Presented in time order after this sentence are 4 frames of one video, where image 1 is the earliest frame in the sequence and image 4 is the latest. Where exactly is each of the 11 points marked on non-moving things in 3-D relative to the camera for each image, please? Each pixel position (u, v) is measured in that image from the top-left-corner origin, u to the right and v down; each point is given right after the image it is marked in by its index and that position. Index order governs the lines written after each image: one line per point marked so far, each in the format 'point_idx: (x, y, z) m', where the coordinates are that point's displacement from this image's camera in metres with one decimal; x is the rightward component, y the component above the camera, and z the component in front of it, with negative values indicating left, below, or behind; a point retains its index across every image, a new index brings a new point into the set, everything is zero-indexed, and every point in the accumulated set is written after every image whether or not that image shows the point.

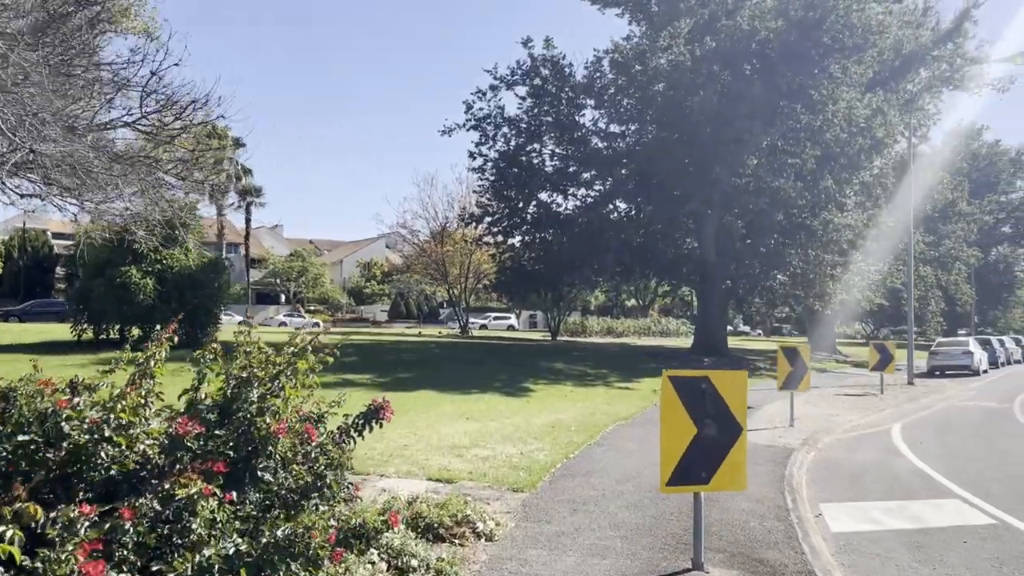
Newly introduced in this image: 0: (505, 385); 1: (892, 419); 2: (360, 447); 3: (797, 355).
0: (-0.2, -2.3, +19.8) m
1: (+8.5, -2.9, +18.8) m
2: (-1.9, -2.0, +10.5) m
3: (+5.4, -1.3, +15.9) m
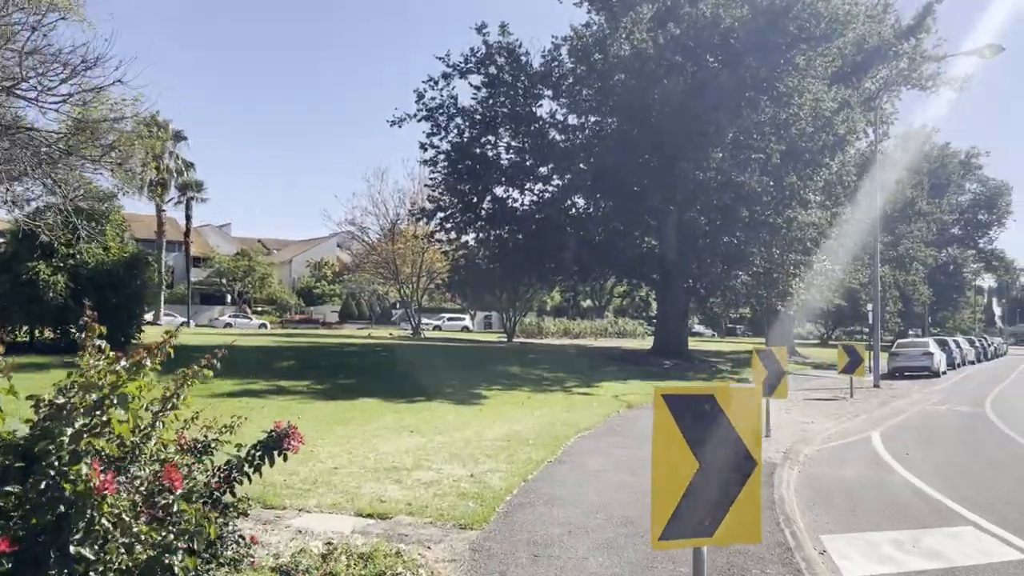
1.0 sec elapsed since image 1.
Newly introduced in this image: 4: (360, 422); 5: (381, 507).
0: (-1.2, -2.3, +18.3) m
1: (+7.5, -2.9, +17.6) m
2: (-2.4, -2.0, +8.8) m
3: (+4.6, -1.3, +14.6) m
4: (-2.4, -2.1, +13.4) m
5: (-1.2, -2.0, +7.8) m
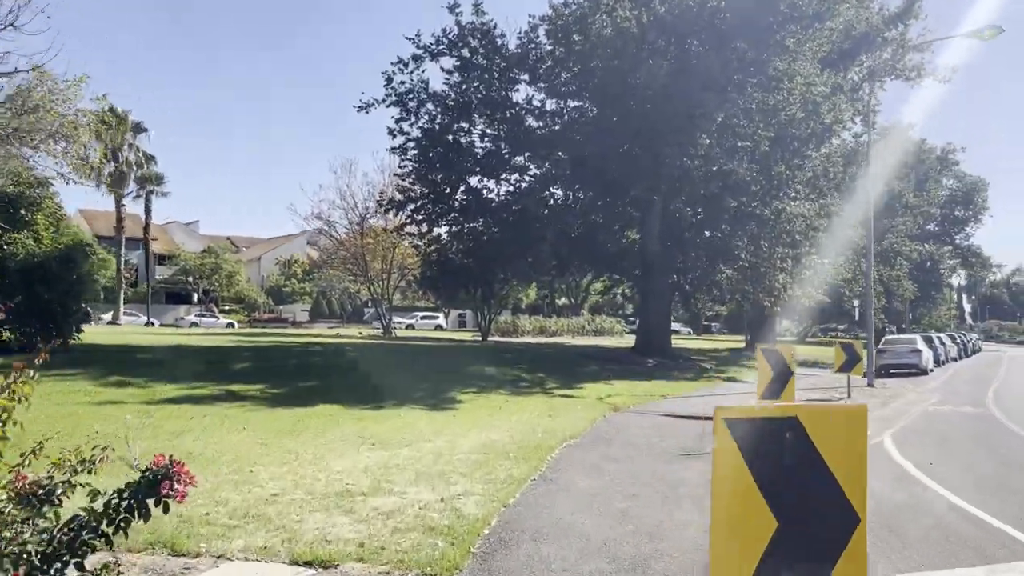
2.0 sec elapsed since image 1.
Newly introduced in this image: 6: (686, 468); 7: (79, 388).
0: (-1.7, -2.1, +16.6) m
1: (+7.0, -2.7, +16.3) m
2: (-2.6, -1.8, +7.1) m
3: (+4.2, -1.1, +13.1) m
4: (-2.7, -2.0, +11.7) m
5: (-1.4, -1.9, +6.2) m
6: (+2.2, -2.3, +10.9) m
7: (-7.4, -1.7, +14.3) m
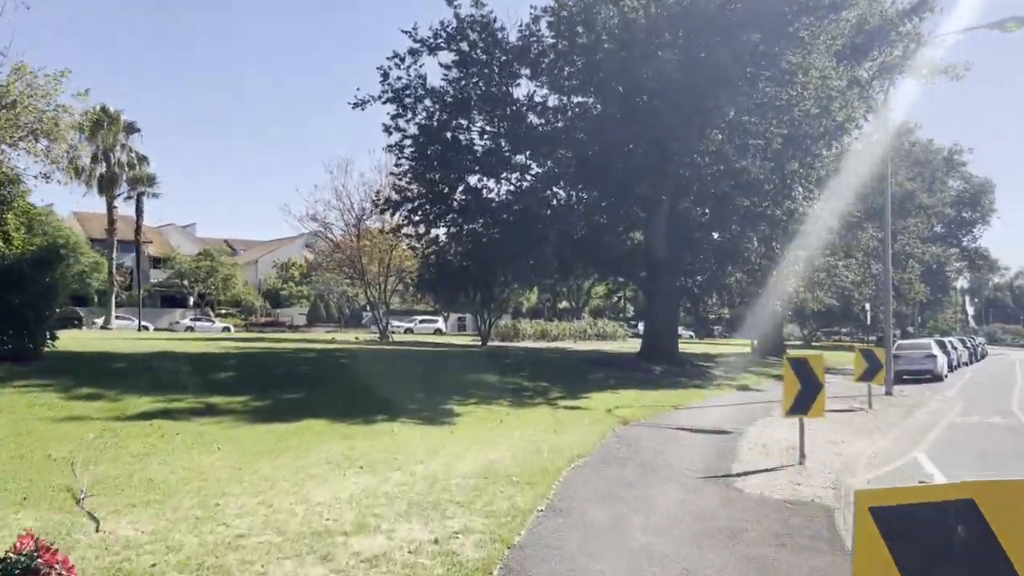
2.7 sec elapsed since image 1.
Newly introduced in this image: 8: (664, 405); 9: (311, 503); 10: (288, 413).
0: (-1.6, -2.2, +15.5) m
1: (+7.1, -2.8, +15.1) m
2: (-2.6, -1.9, +6.0) m
3: (+4.2, -1.2, +12.0) m
4: (-2.7, -2.1, +10.5) m
5: (-1.3, -2.0, +5.0) m
6: (+2.3, -2.4, +9.7) m
7: (-7.3, -1.8, +13.1) m
8: (+3.5, -2.6, +19.1) m
9: (-1.9, -2.0, +7.9) m
10: (-3.7, -2.1, +14.1) m
